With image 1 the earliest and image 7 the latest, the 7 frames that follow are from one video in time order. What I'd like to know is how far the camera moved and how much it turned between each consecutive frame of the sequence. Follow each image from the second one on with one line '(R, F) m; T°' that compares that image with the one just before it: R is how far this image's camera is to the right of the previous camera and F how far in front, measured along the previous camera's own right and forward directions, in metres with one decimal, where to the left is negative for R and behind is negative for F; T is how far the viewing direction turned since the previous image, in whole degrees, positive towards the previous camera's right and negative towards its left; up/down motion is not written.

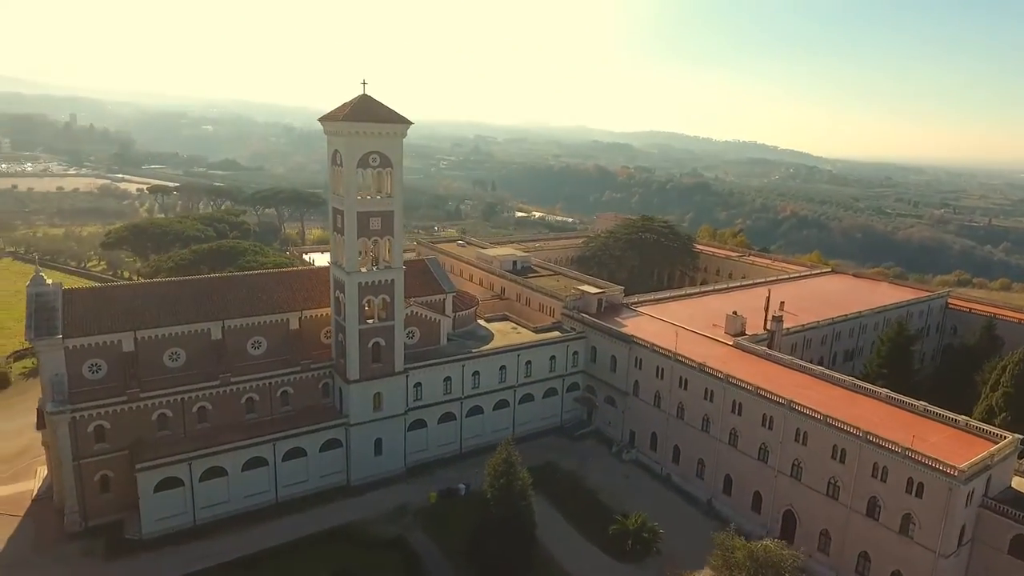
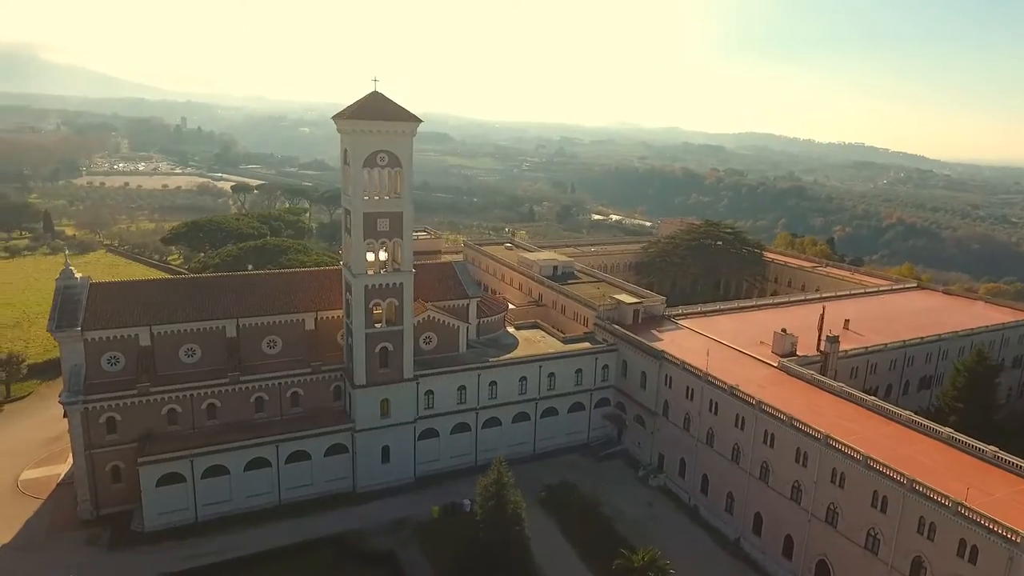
(+4.1, +2.4) m; -8°
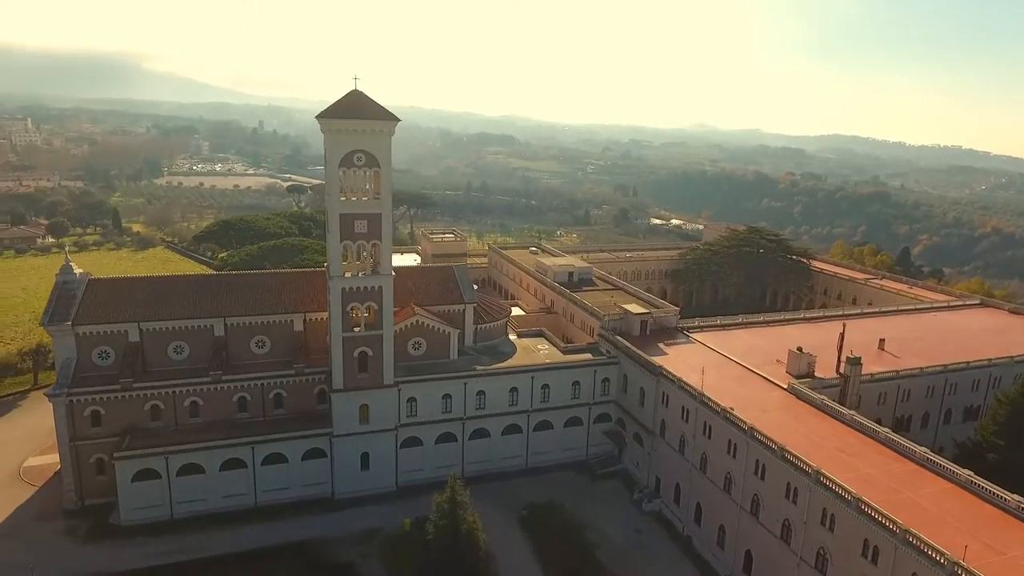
(+4.8, +2.0) m; -6°
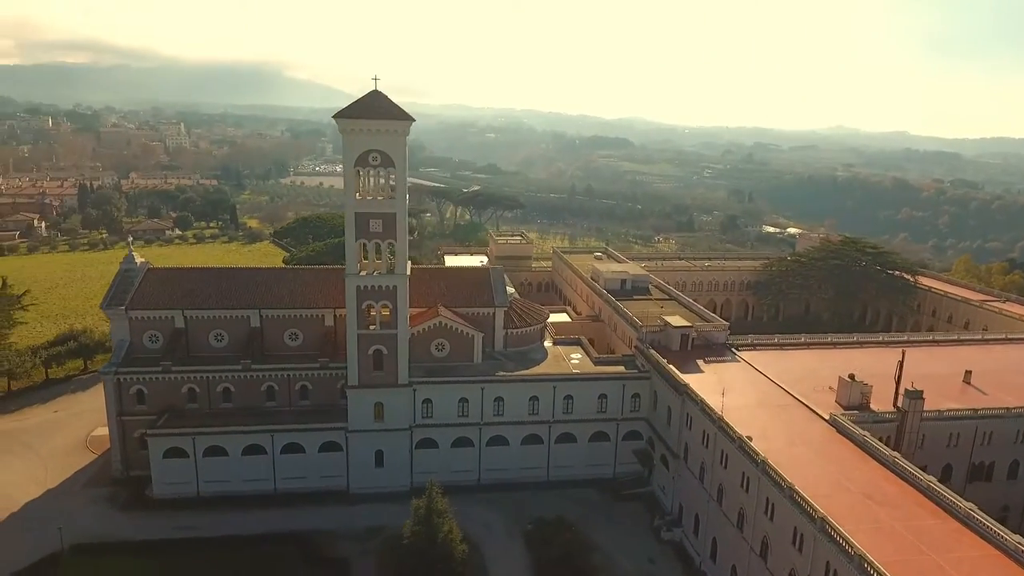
(+5.4, +1.7) m; -10°
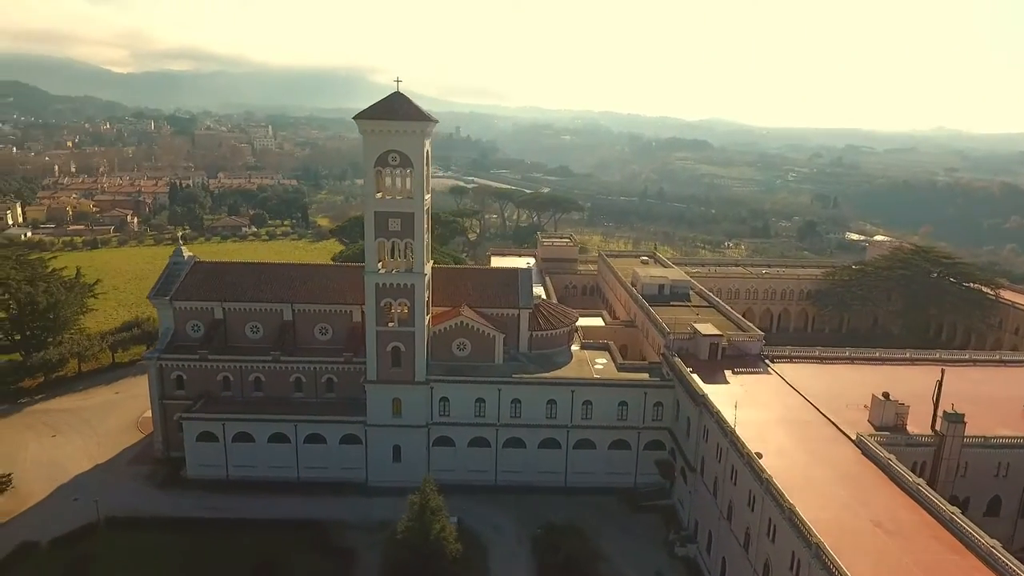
(+3.3, +0.4) m; -7°
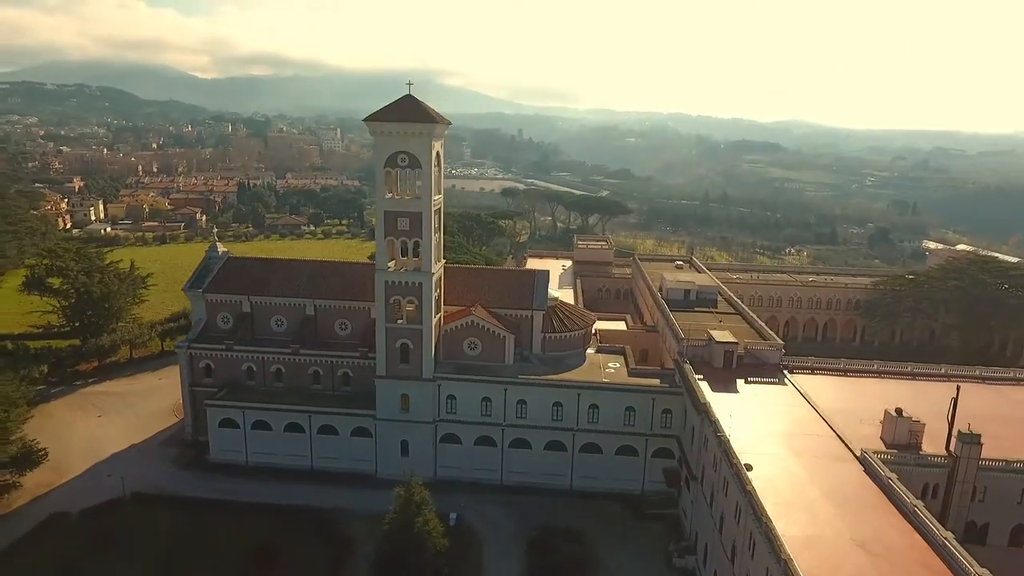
(+3.4, 0.0) m; -6°
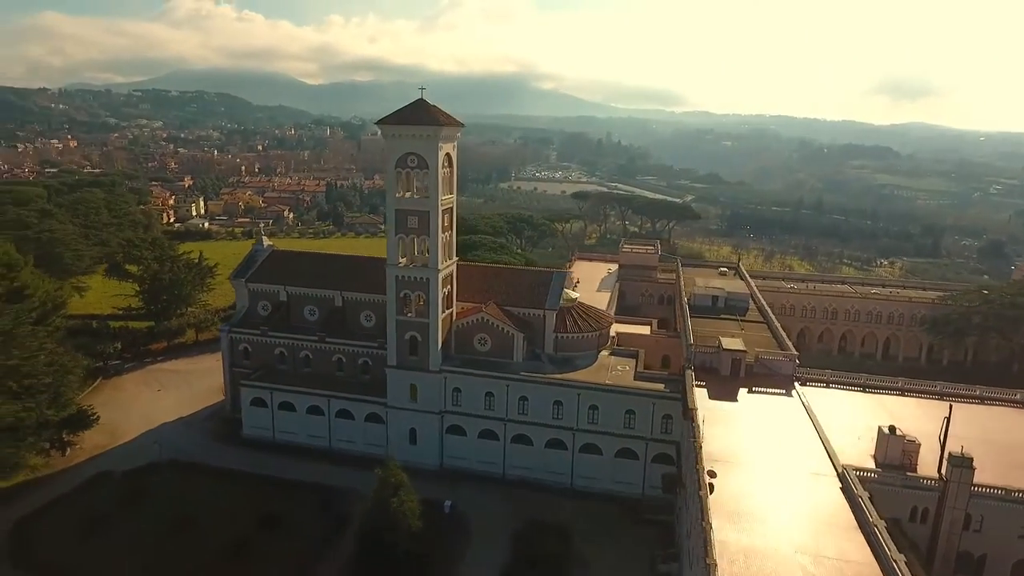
(+5.3, -0.5) m; -8°
